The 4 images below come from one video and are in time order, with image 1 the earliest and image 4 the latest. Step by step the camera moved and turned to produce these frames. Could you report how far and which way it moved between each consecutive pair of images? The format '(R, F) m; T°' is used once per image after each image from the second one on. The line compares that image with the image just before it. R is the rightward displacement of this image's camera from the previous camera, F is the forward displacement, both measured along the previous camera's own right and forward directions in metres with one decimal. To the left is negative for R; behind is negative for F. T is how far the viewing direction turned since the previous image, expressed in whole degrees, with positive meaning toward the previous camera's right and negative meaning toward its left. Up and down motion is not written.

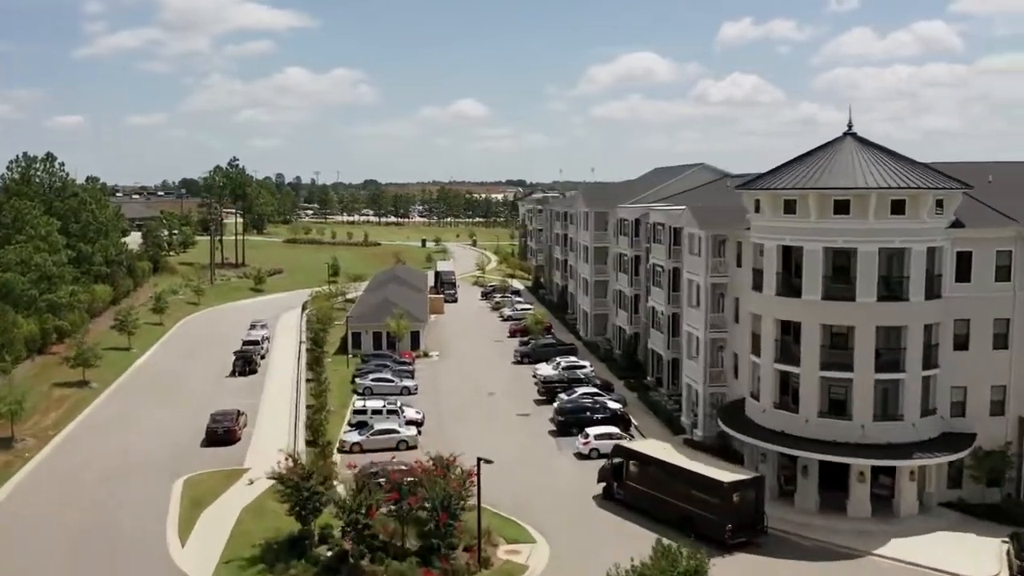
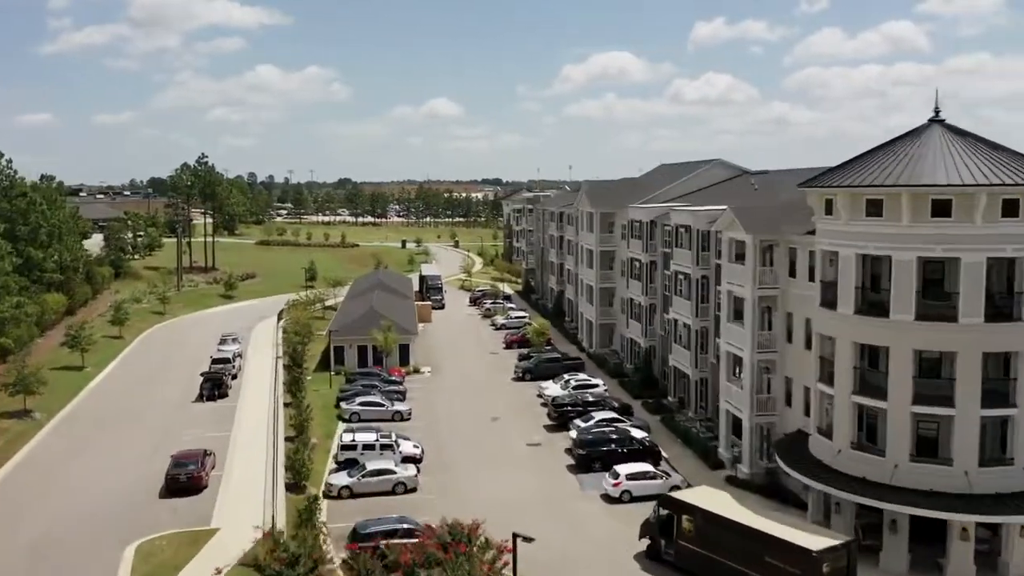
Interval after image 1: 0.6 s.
(-1.5, +5.3) m; +2°
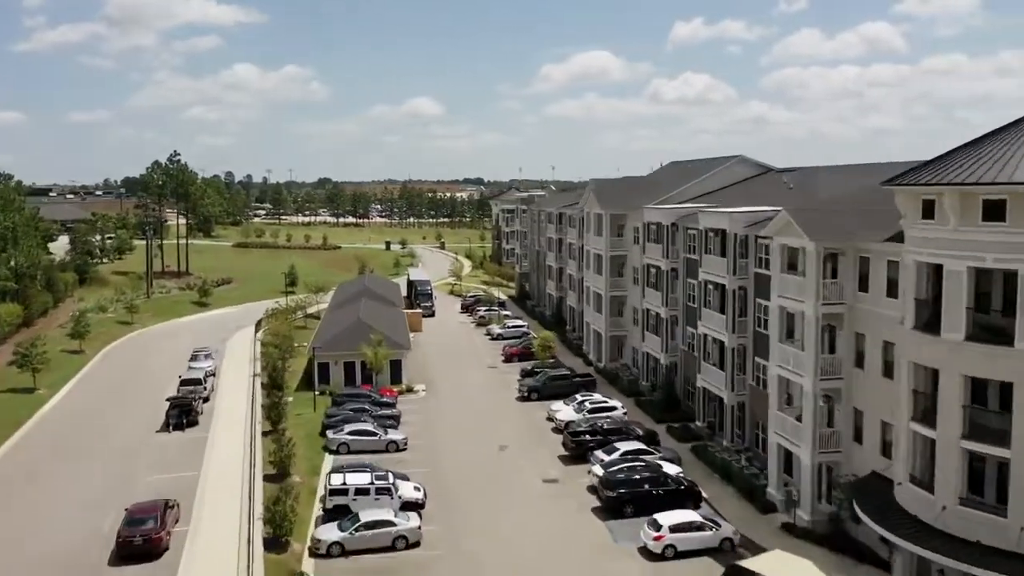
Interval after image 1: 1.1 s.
(-1.3, +4.9) m; +1°
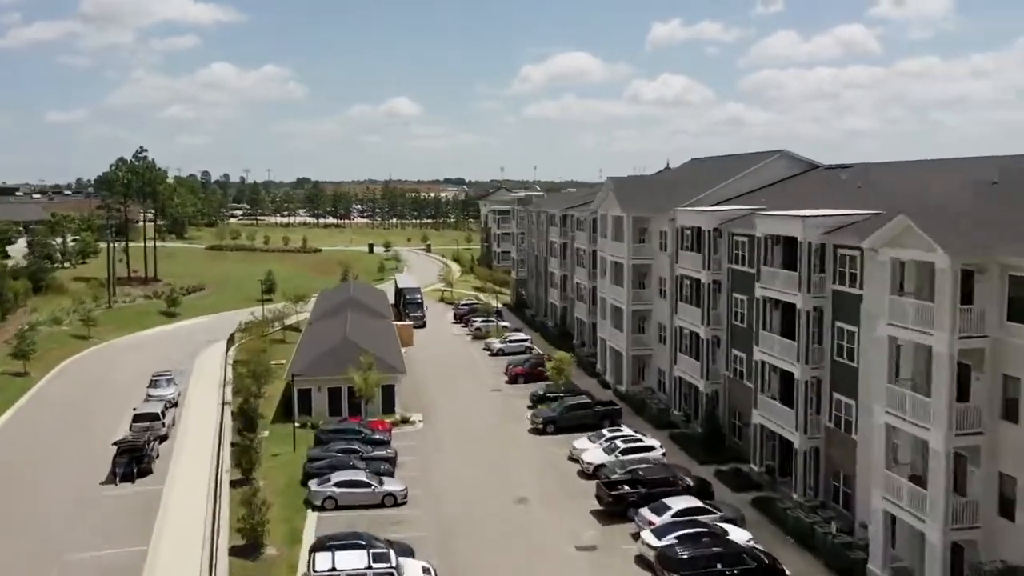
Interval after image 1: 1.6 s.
(-1.5, +6.3) m; +1°
